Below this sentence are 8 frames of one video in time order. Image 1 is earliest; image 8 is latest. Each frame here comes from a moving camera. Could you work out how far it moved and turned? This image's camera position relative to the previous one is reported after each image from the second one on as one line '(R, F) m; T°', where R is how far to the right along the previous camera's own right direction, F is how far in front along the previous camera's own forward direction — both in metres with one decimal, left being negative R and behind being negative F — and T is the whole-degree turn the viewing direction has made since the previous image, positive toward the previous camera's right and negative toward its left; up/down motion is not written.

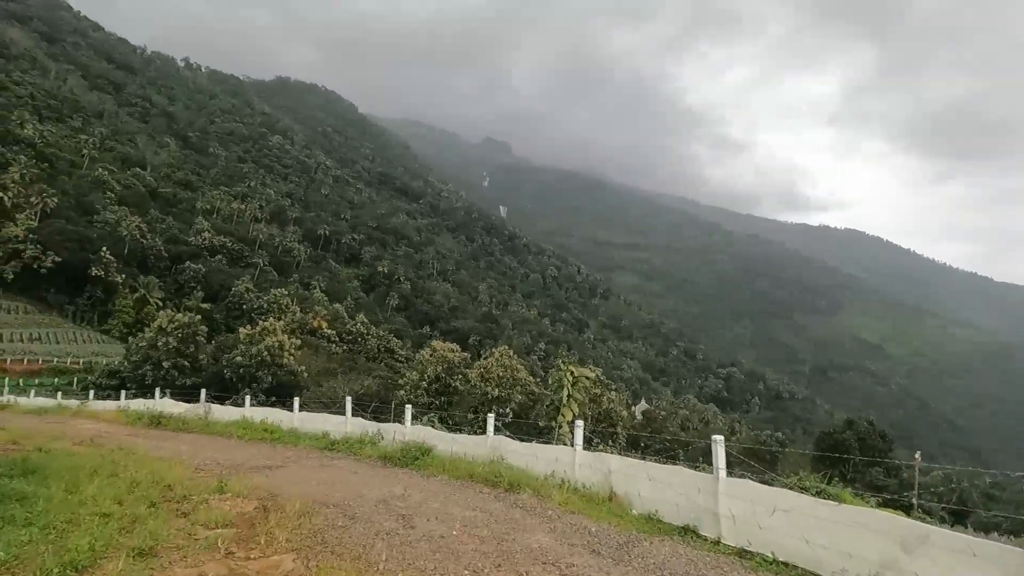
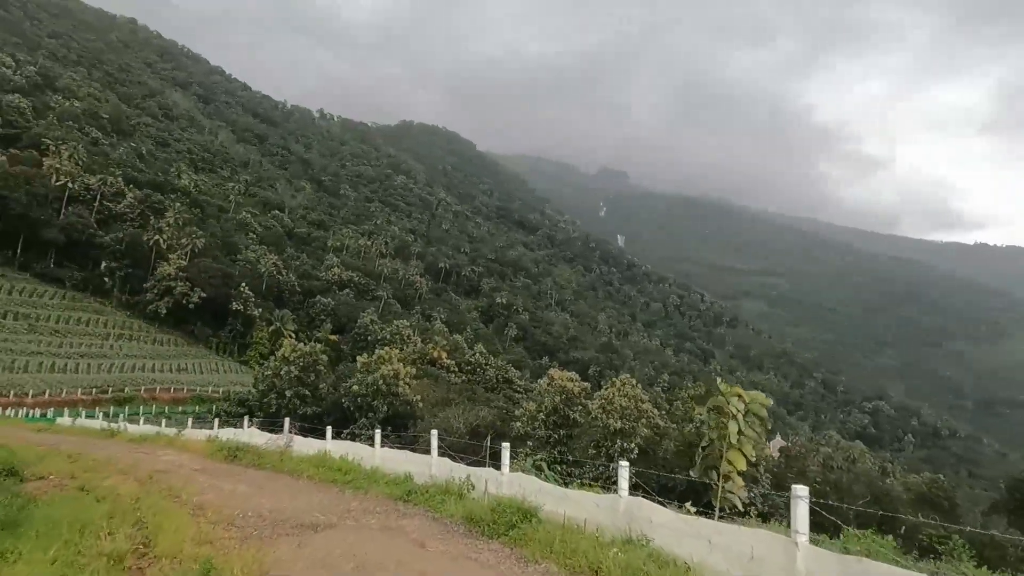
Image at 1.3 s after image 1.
(-0.1, +1.6) m; -10°
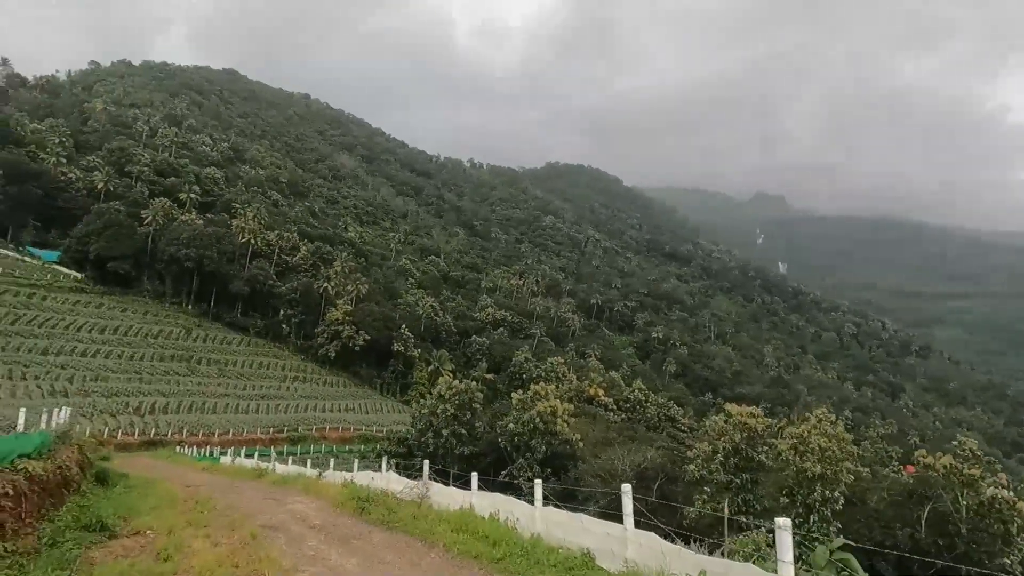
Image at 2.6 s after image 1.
(-0.4, +1.9) m; -13°
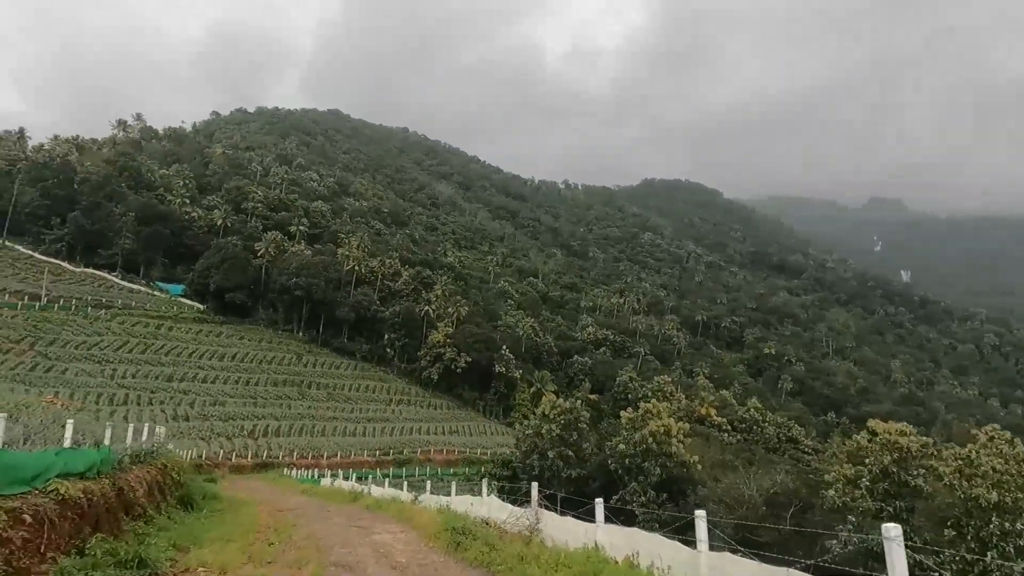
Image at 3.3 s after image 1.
(-0.2, +1.3) m; -8°
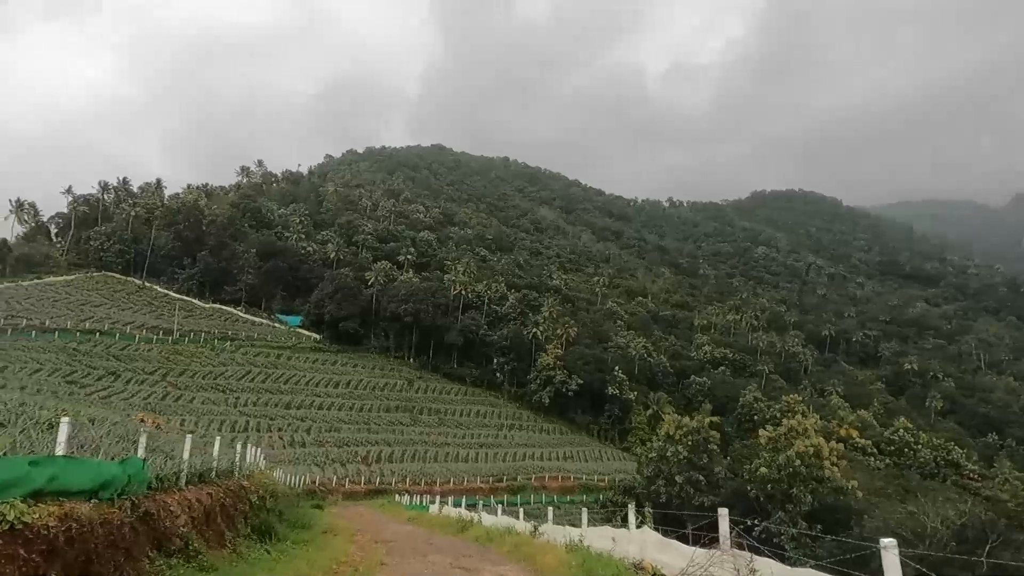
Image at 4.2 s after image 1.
(-0.3, +1.8) m; -9°
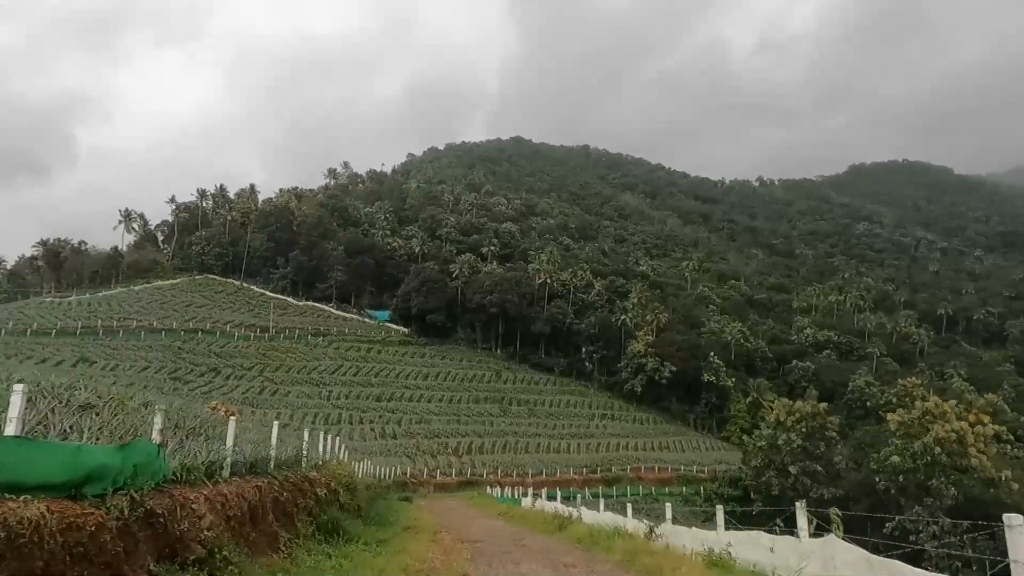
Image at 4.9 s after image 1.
(-0.1, +1.2) m; -7°
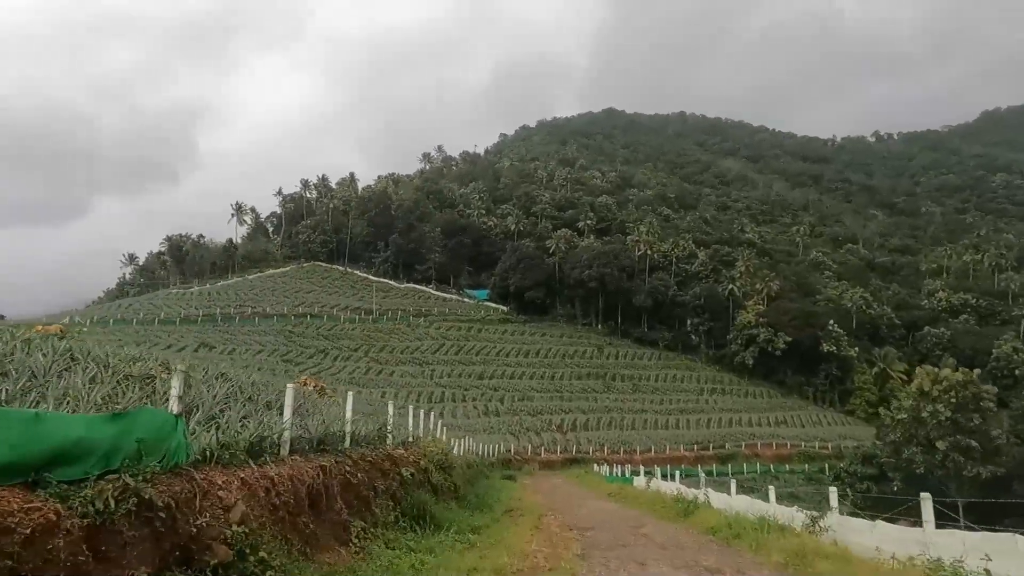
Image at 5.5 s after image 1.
(-0.1, +1.1) m; -8°
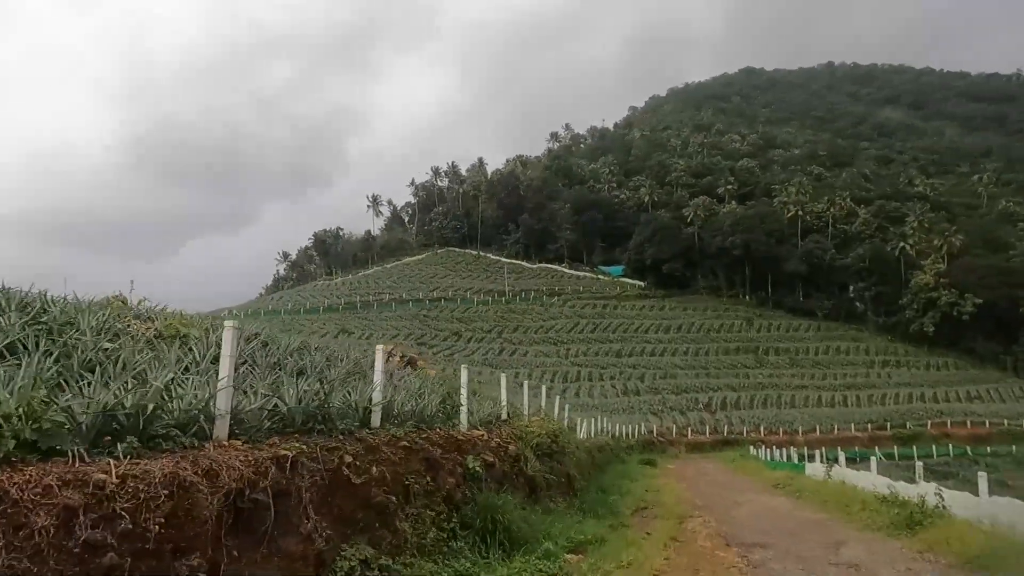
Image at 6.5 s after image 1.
(+0.2, +1.9) m; -12°
